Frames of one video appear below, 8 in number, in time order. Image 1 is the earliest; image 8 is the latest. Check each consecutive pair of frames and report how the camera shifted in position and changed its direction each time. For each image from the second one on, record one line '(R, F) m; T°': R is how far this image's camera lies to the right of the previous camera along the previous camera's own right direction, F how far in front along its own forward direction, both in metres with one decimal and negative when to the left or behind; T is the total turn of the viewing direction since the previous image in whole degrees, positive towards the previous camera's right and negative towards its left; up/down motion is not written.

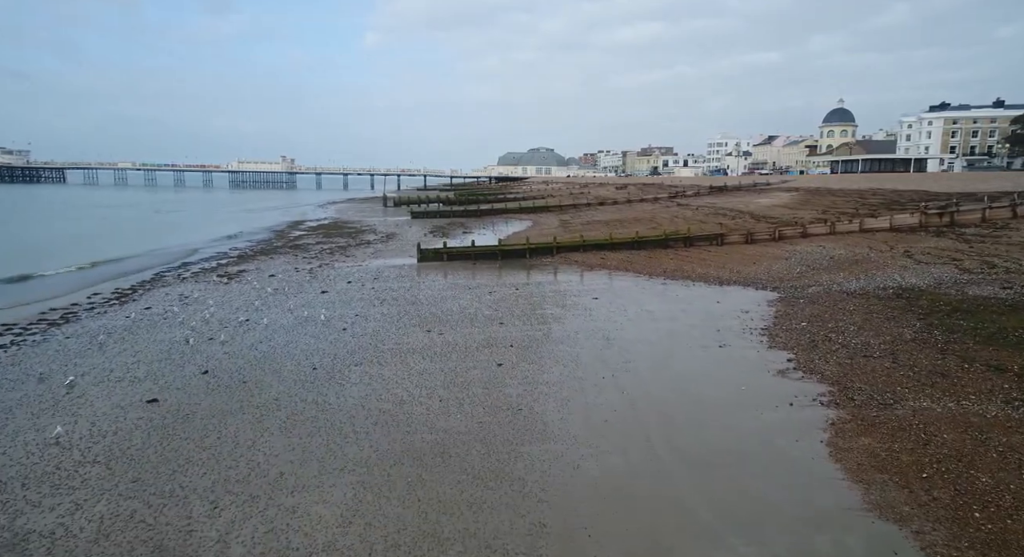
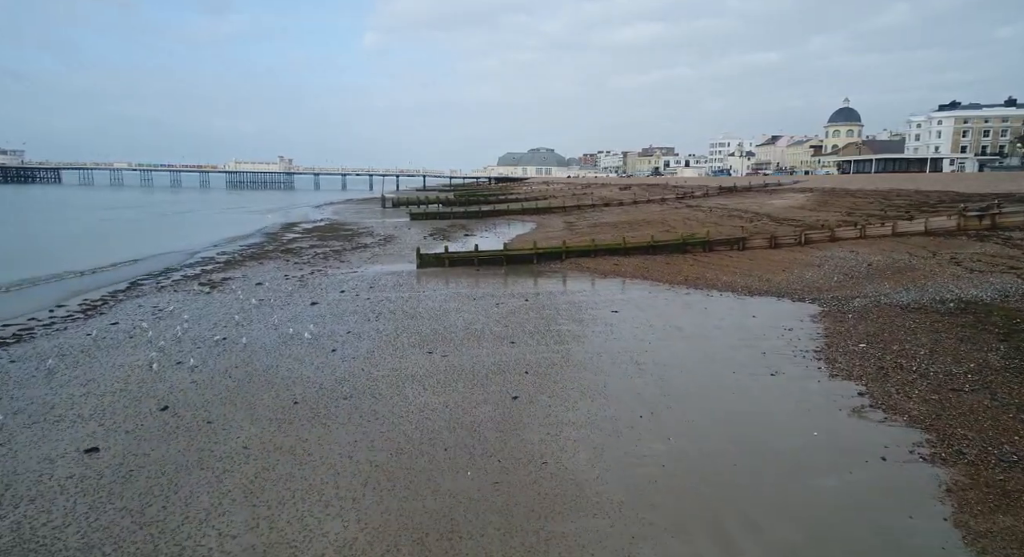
(-0.3, +1.7) m; 0°
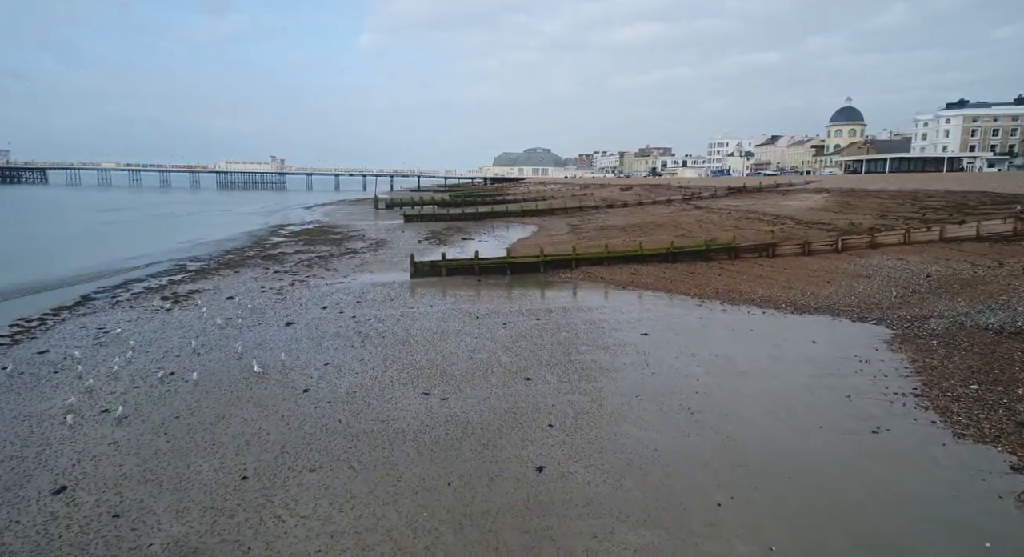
(-0.4, +2.4) m; 0°
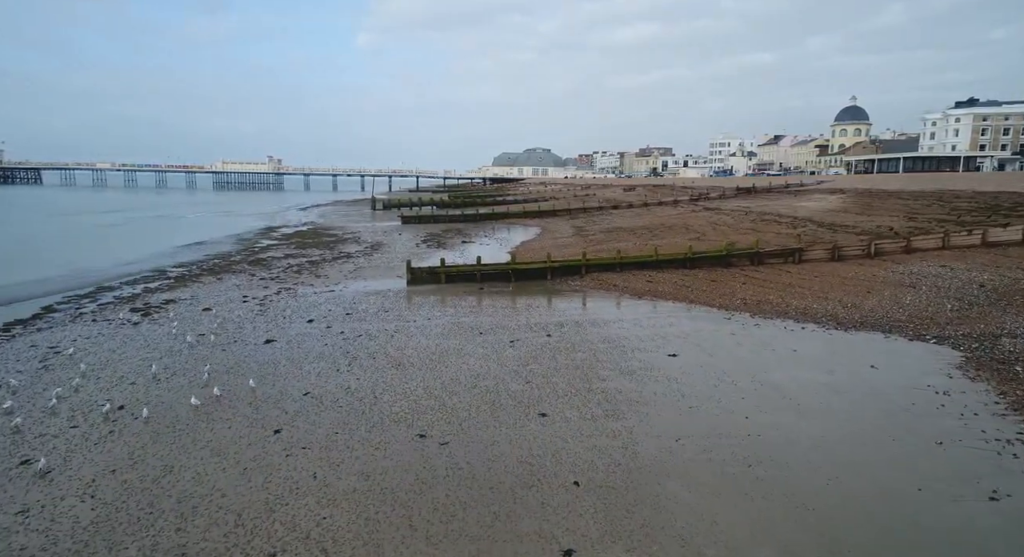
(-0.2, +1.7) m; 0°
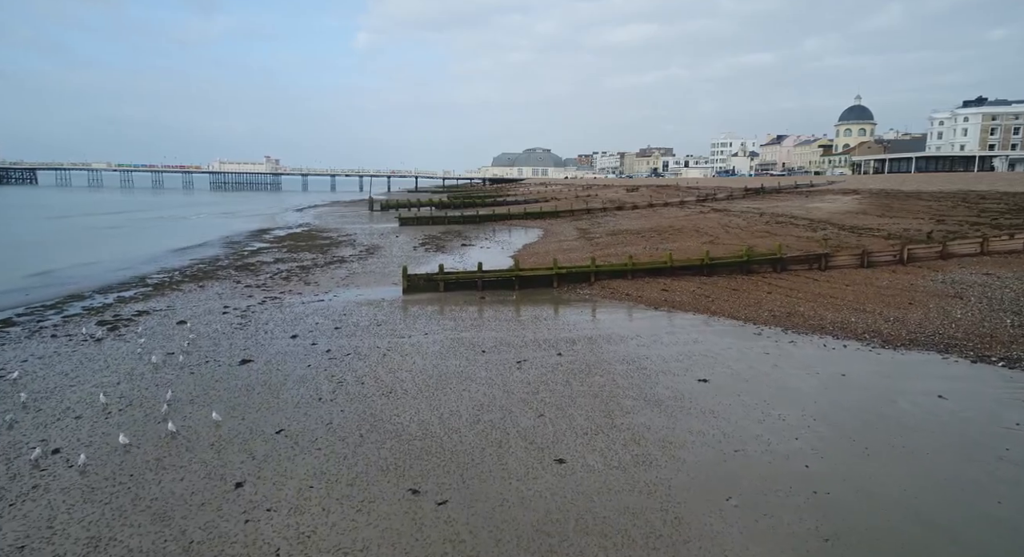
(-0.2, +1.5) m; 0°
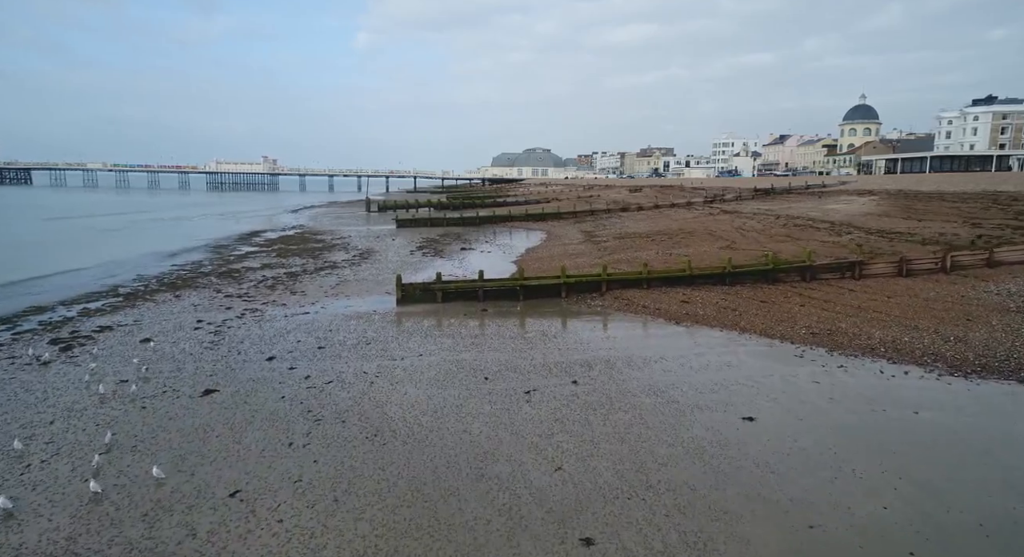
(-0.1, +1.6) m; 0°
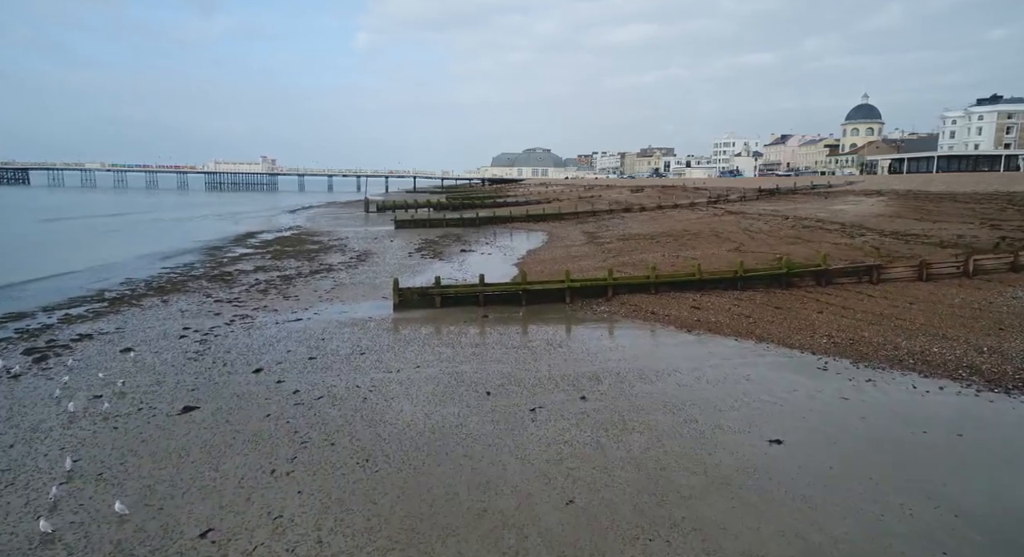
(-0.1, +0.7) m; 0°
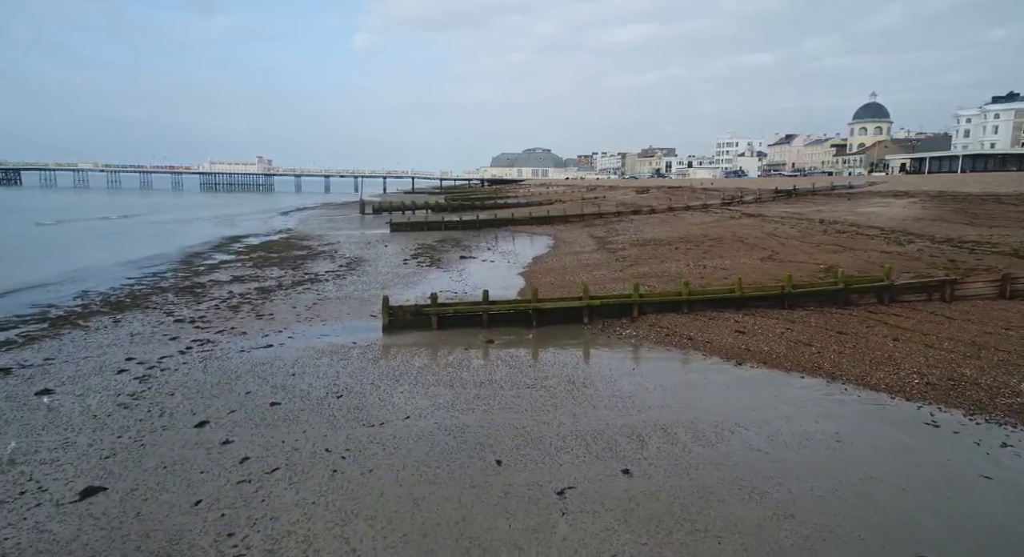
(-0.3, +2.4) m; 0°
